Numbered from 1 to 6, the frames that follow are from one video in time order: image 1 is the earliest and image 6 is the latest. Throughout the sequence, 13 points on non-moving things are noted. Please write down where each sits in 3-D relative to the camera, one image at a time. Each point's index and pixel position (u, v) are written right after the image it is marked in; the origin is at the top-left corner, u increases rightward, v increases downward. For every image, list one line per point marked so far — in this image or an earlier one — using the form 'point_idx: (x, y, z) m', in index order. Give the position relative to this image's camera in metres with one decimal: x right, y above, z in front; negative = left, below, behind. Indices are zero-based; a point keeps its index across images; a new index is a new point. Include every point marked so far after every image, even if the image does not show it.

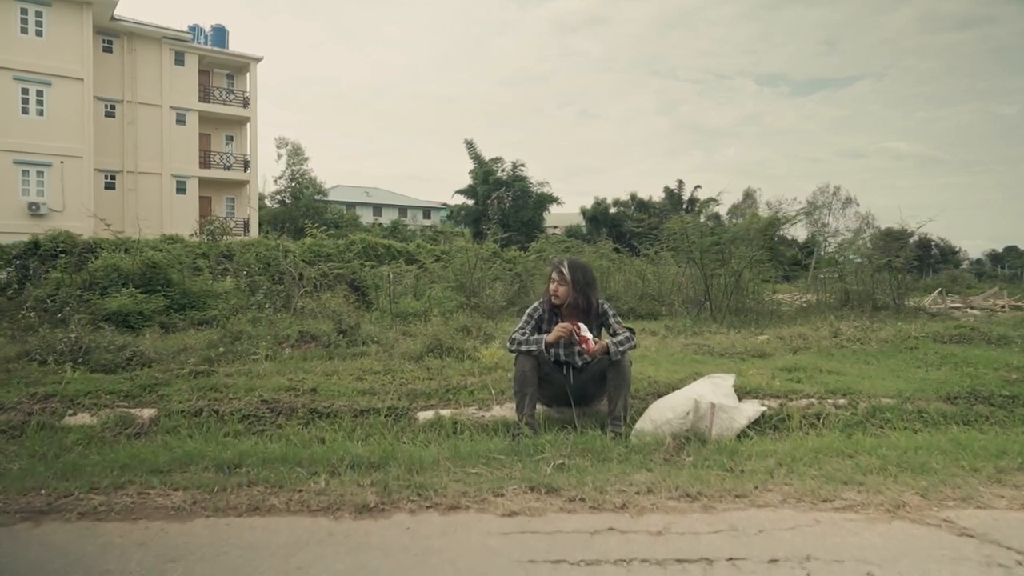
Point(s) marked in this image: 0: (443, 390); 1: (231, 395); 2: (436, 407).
0: (-0.5, -0.8, +5.7) m
1: (-2.1, -0.8, +5.5) m
2: (-0.5, -0.8, +5.3) m
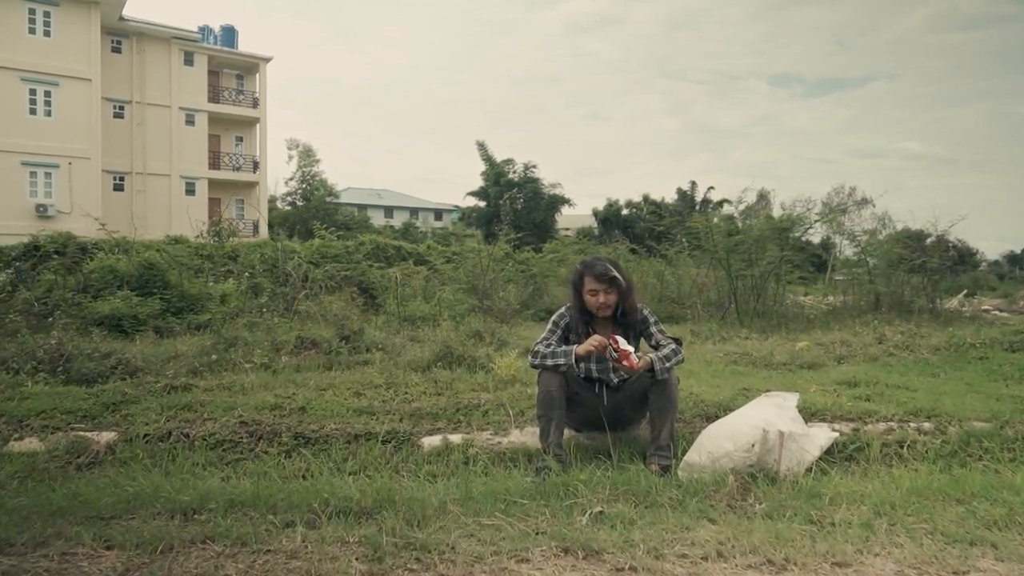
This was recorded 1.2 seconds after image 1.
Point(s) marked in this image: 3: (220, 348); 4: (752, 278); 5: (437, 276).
0: (-0.4, -0.8, +4.9) m
1: (-2.0, -0.8, +4.7) m
2: (-0.4, -0.9, +4.5) m
3: (-3.6, -0.7, +9.2) m
4: (+3.8, +0.1, +11.9) m
5: (-1.5, +0.2, +15.2) m
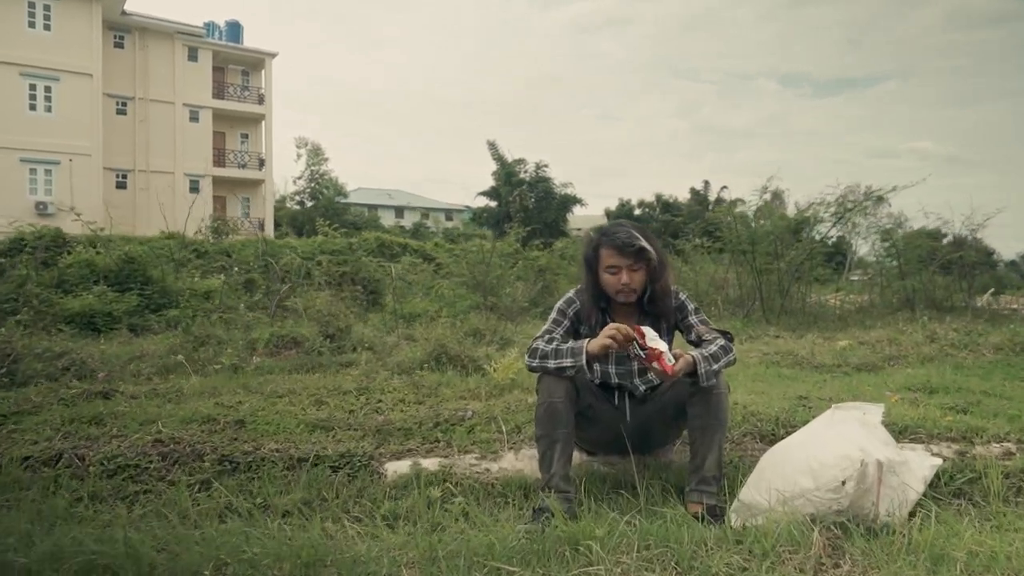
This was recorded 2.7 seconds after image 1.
0: (-0.4, -0.7, +3.8) m
1: (-2.0, -0.7, +3.7) m
2: (-0.4, -0.8, +3.4) m
3: (-3.6, -0.6, +8.2) m
4: (+3.9, +0.2, +10.7) m
5: (-1.3, +0.3, +14.1) m
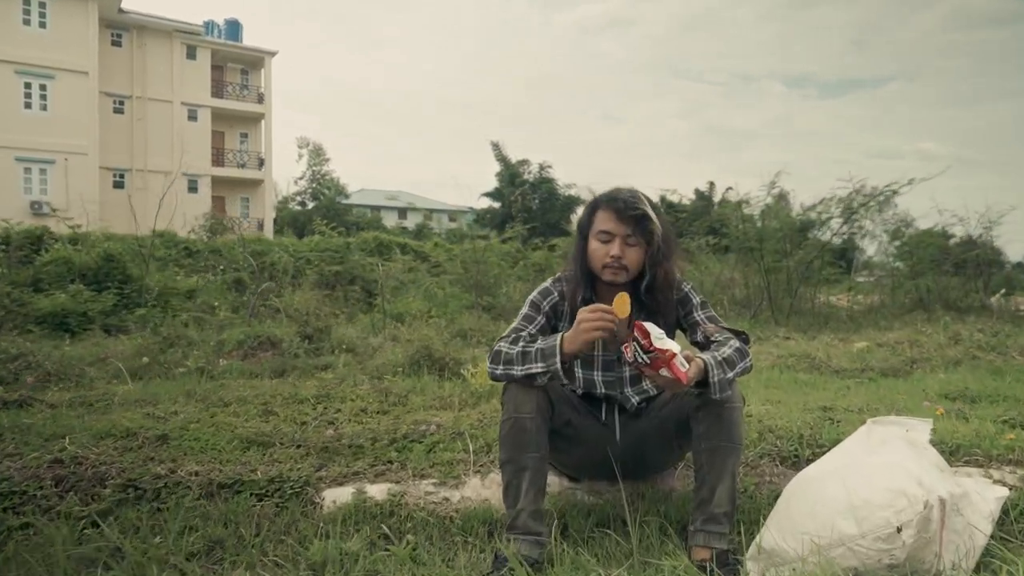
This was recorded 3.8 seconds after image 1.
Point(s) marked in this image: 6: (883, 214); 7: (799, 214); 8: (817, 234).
0: (-0.5, -0.7, +3.2) m
1: (-2.1, -0.7, +3.1) m
2: (-0.6, -0.7, +2.8) m
3: (-3.7, -0.6, +7.6) m
4: (+3.8, +0.3, +10.1) m
5: (-1.4, +0.3, +13.6) m
6: (+5.1, +1.0, +10.2) m
7: (+3.9, +1.0, +10.2) m
8: (+4.1, +0.7, +10.1) m
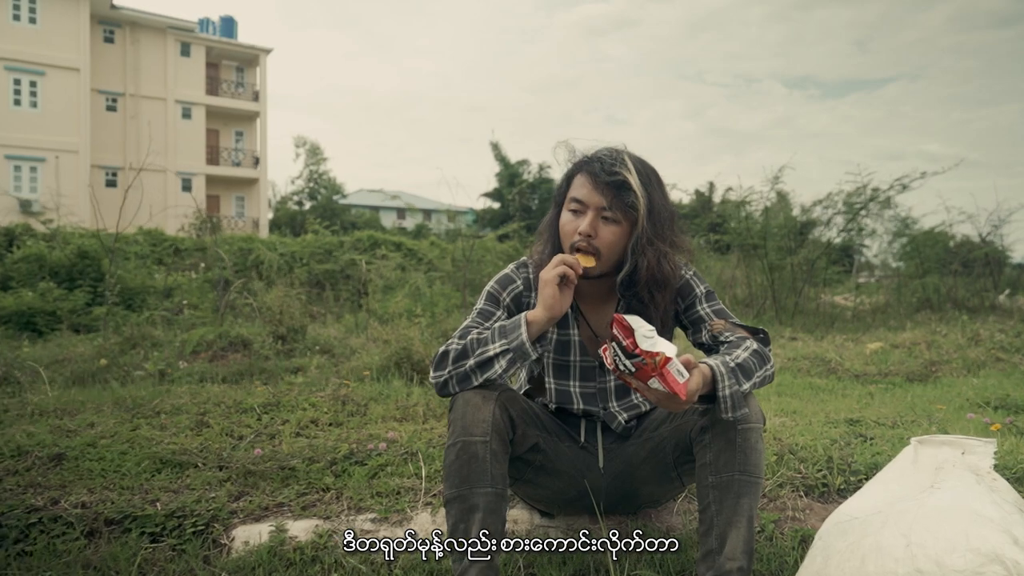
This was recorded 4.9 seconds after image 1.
0: (-0.7, -0.6, +2.7) m
1: (-2.2, -0.6, +2.6) m
2: (-0.7, -0.7, +2.3) m
3: (-3.8, -0.6, +7.0) m
4: (+3.7, +0.3, +9.6) m
5: (-1.5, +0.3, +13.0) m
6: (+5.0, +1.0, +9.7) m
7: (+3.8, +1.0, +9.7) m
8: (+4.0, +0.7, +9.6) m
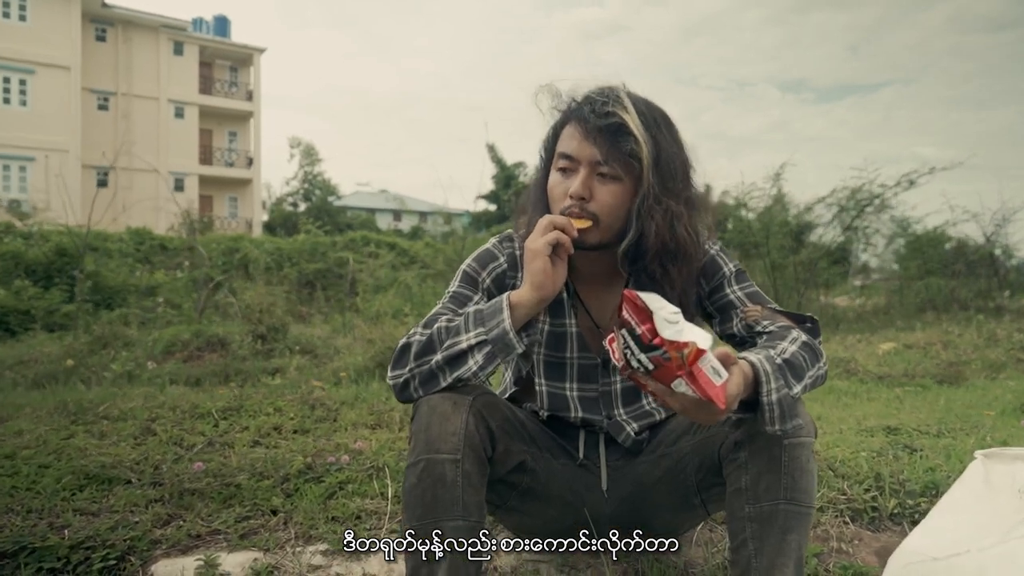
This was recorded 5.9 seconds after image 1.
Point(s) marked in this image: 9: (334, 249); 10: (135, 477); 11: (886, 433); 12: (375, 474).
0: (-0.7, -0.6, +2.3) m
1: (-2.3, -0.6, +2.2) m
2: (-0.7, -0.6, +1.9) m
3: (-3.8, -0.6, +6.6) m
4: (+3.6, +0.3, +9.2) m
5: (-1.6, +0.3, +12.6) m
6: (+4.9, +1.0, +9.3) m
7: (+3.7, +1.0, +9.3) m
8: (+3.9, +0.7, +9.2) m
9: (-3.4, +0.7, +13.8) m
10: (-1.2, -0.6, +2.4) m
11: (+1.3, -0.5, +2.6) m
12: (-0.4, -0.6, +2.3) m
